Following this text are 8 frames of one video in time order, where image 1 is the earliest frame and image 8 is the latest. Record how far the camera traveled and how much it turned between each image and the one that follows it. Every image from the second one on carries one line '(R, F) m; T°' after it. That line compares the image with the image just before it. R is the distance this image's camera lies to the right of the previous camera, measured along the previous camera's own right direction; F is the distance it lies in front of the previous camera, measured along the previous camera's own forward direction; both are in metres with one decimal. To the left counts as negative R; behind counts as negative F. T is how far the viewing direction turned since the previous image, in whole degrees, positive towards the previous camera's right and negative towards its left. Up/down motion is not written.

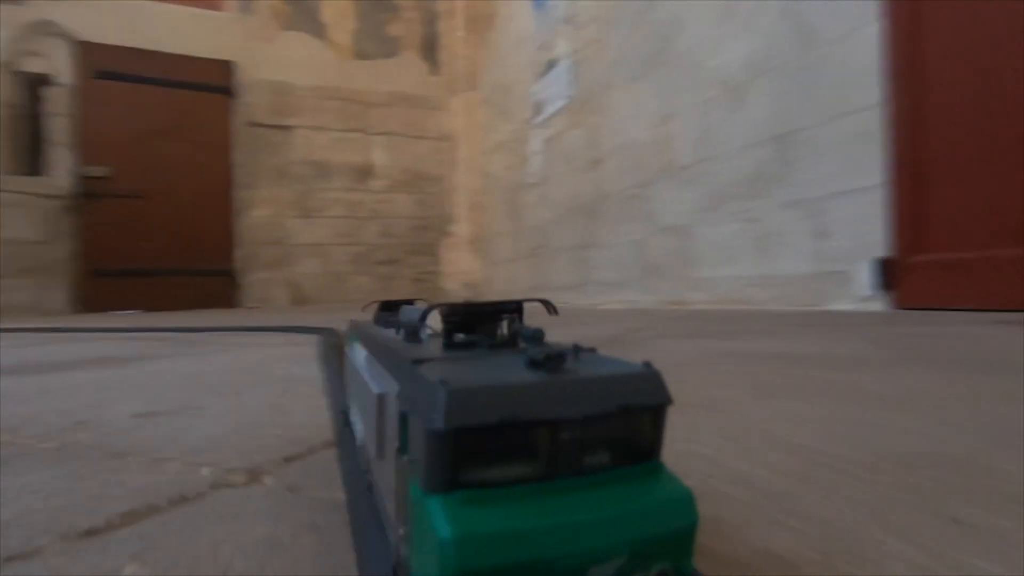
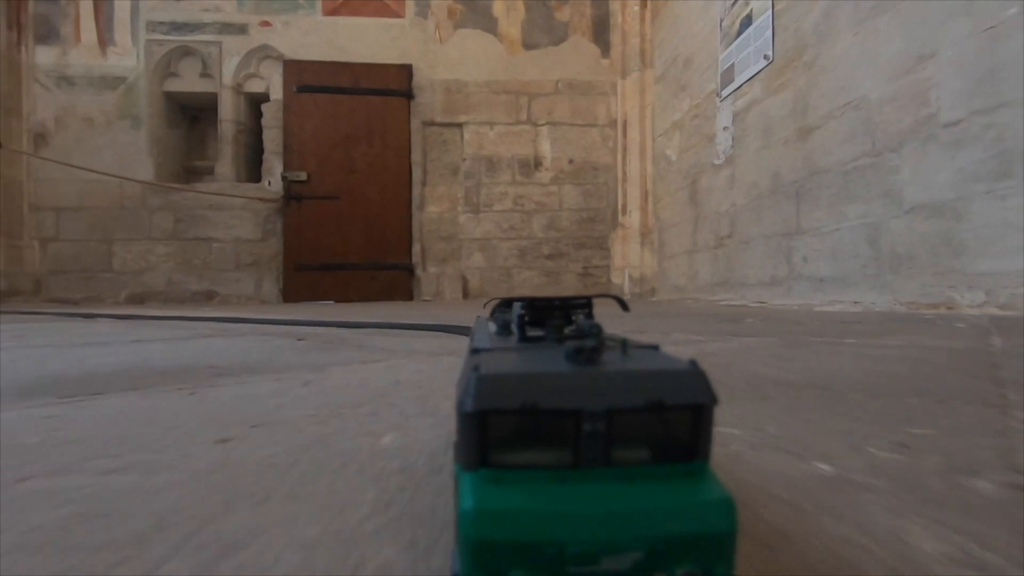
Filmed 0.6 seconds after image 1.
(-0.1, +0.3) m; -17°
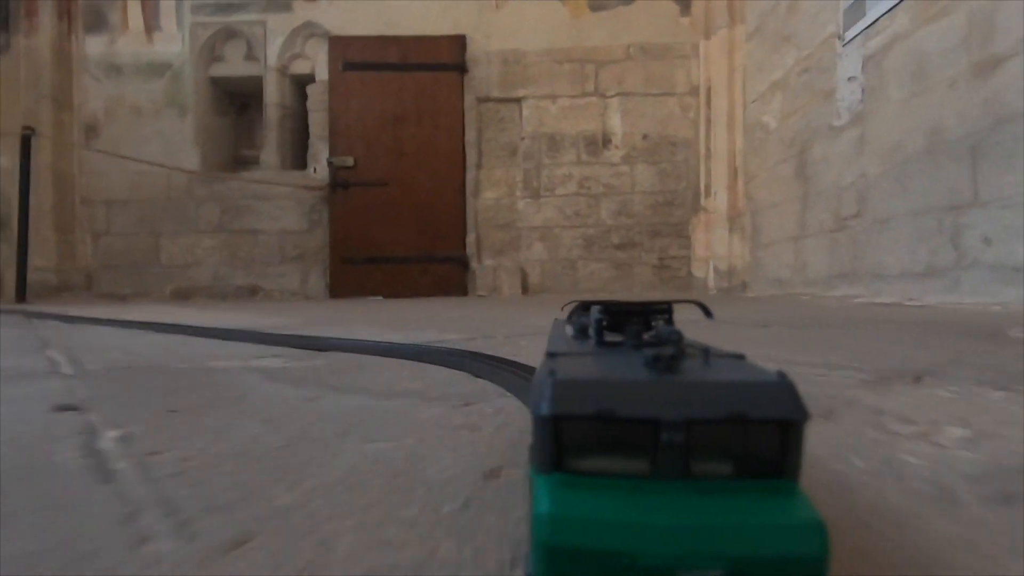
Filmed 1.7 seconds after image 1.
(0.0, +0.6) m; -7°
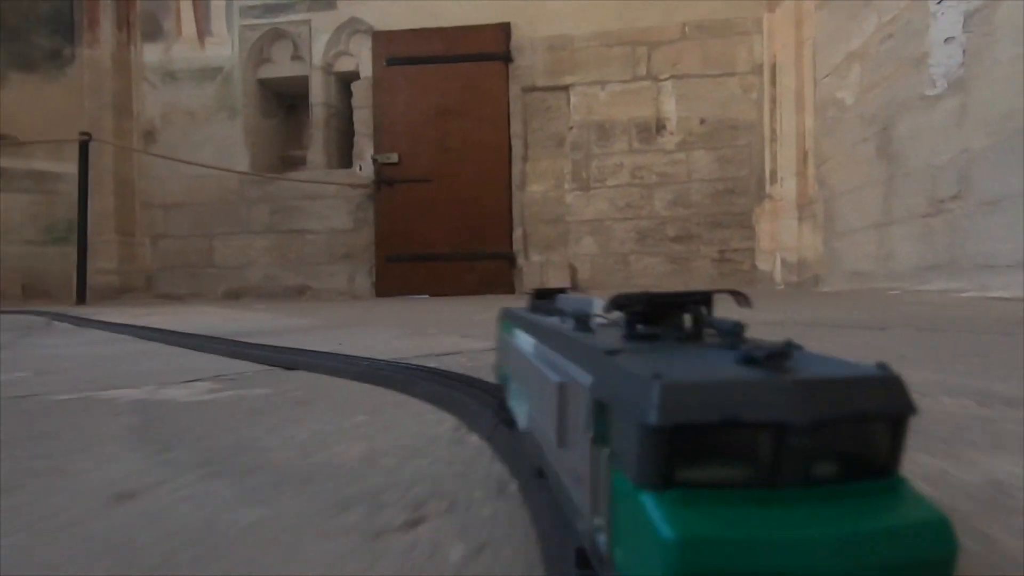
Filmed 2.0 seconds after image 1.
(0.0, +0.2) m; -5°
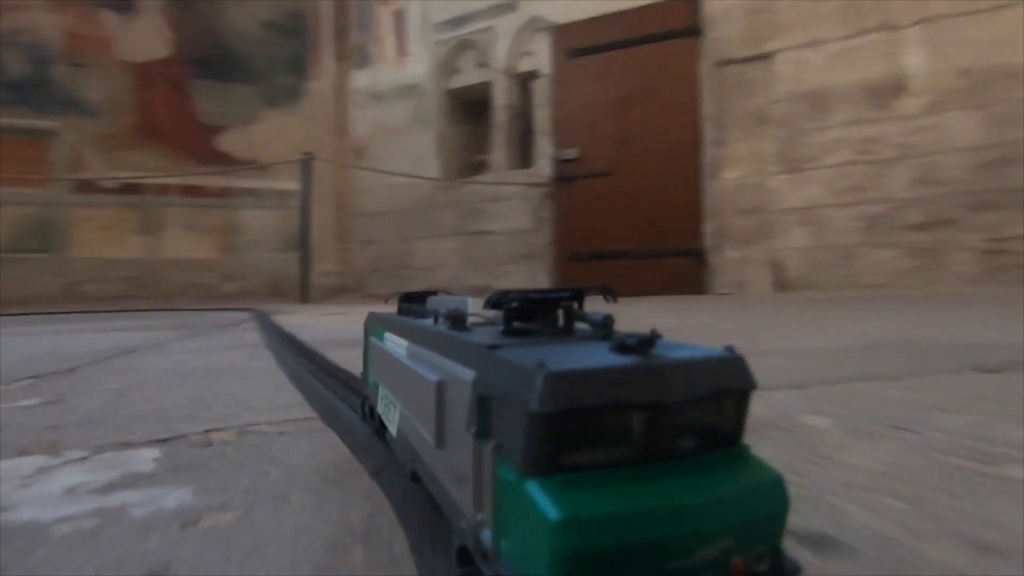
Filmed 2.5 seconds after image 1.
(0.0, +0.2) m; -19°
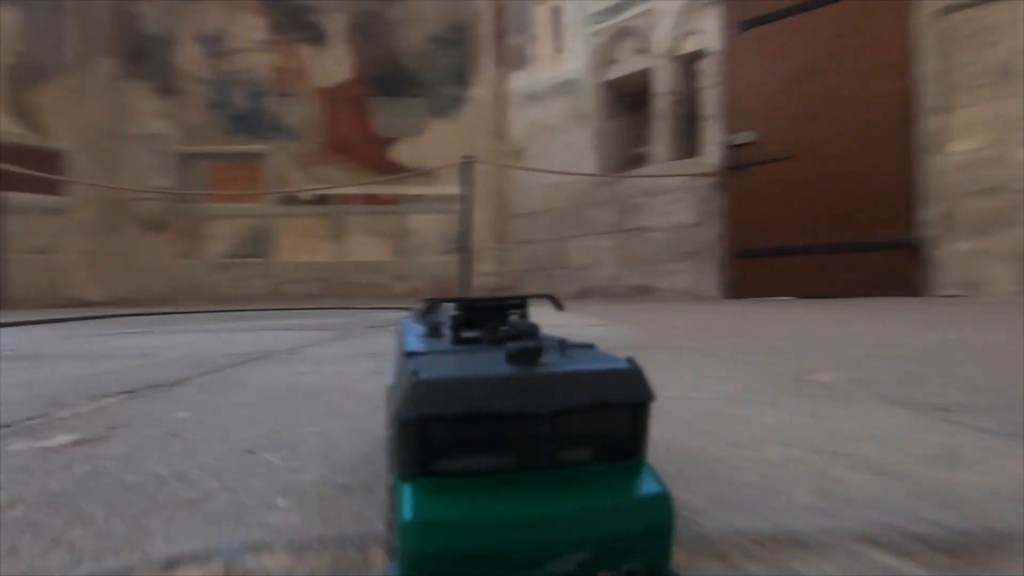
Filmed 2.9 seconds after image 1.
(0.0, +0.2) m; -17°
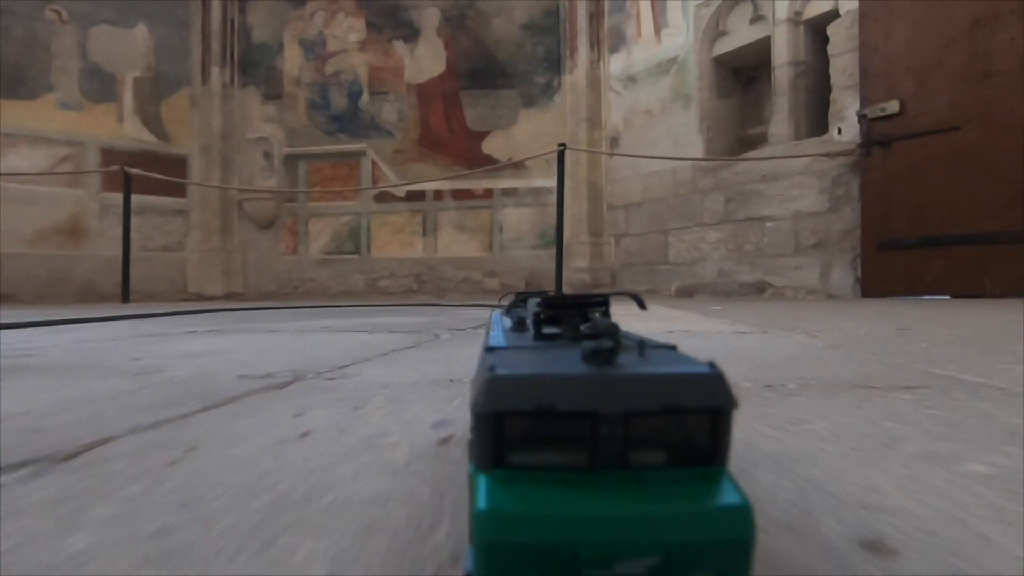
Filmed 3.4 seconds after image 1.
(-0.1, +0.3) m; -10°
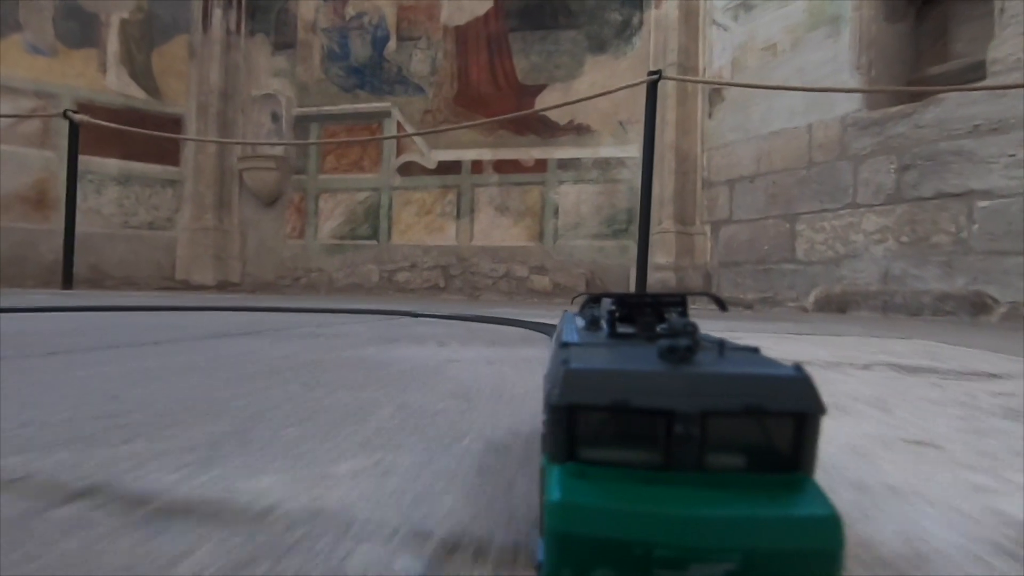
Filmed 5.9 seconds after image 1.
(0.0, +1.4) m; -6°
